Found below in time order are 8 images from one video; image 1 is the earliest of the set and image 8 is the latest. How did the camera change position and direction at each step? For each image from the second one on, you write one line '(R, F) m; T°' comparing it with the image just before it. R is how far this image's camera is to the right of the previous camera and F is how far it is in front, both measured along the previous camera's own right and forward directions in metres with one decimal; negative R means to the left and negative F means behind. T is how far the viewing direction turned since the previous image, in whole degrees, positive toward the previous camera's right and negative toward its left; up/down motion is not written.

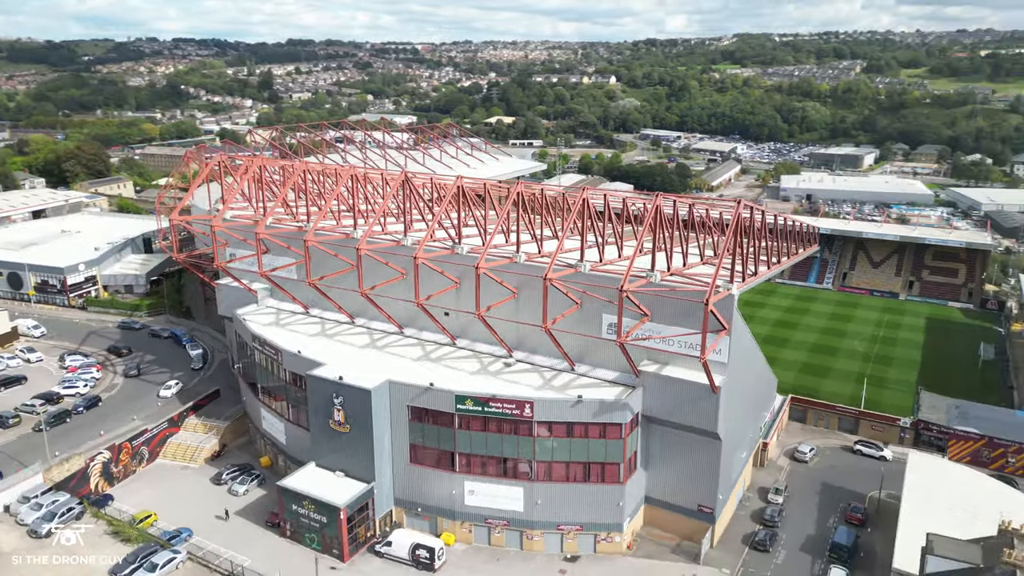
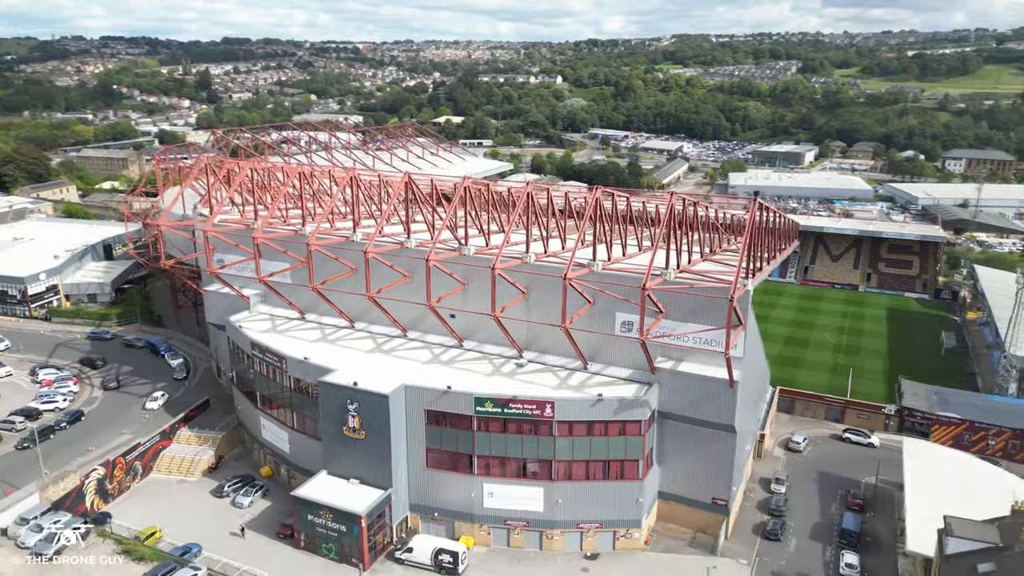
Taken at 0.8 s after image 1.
(-2.2, +0.1) m; +4°
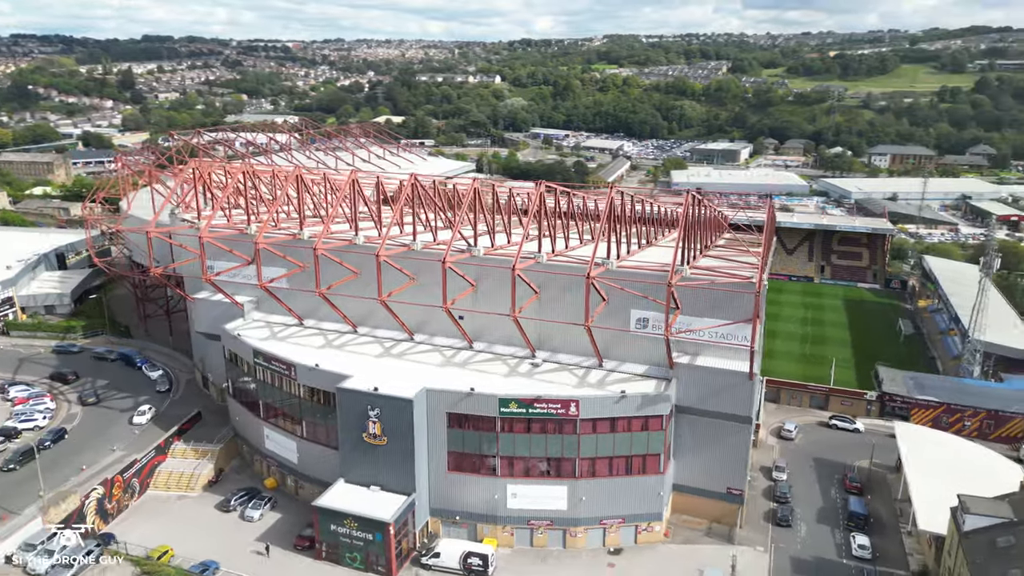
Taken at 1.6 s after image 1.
(-2.6, +0.1) m; +5°
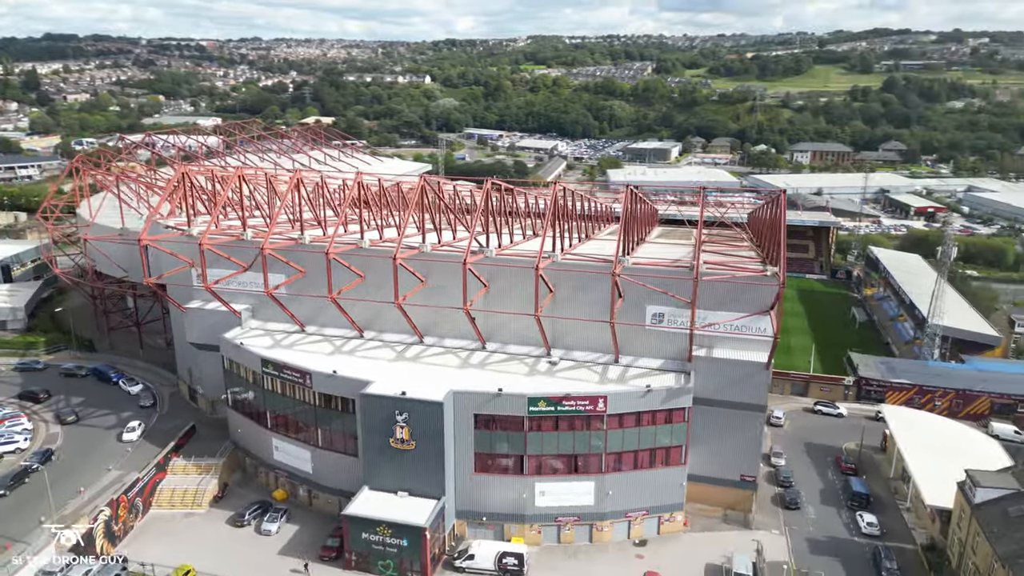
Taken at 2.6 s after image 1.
(-3.0, 0.0) m; +6°
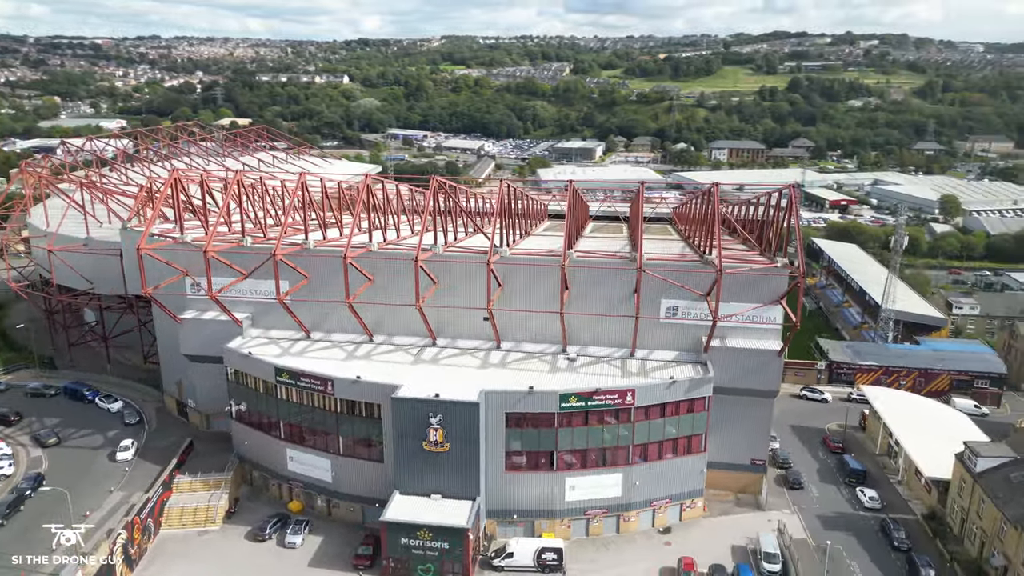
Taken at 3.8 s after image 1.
(-3.4, 0.0) m; +6°
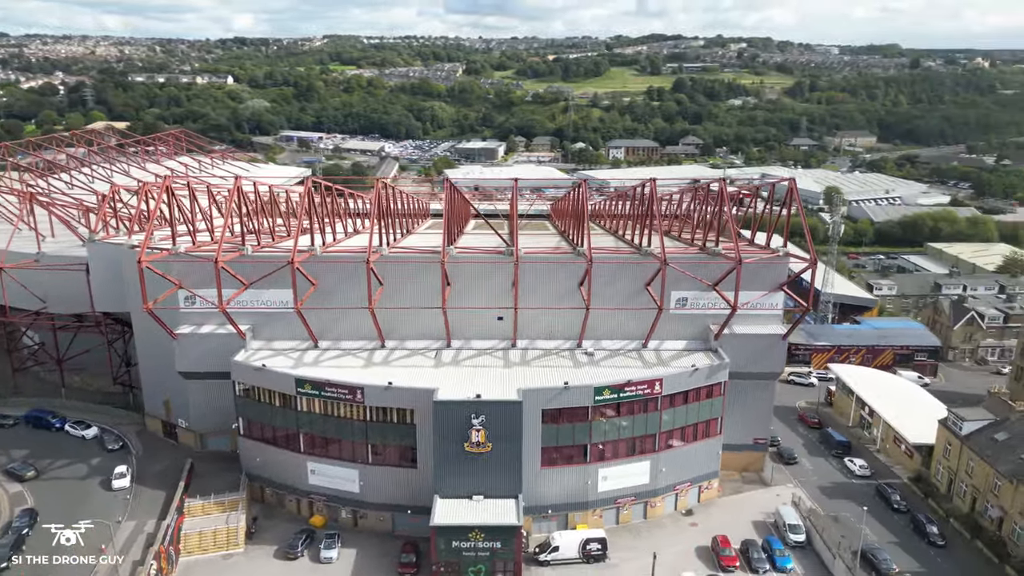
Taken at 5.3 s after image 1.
(-4.4, +0.1) m; +8°
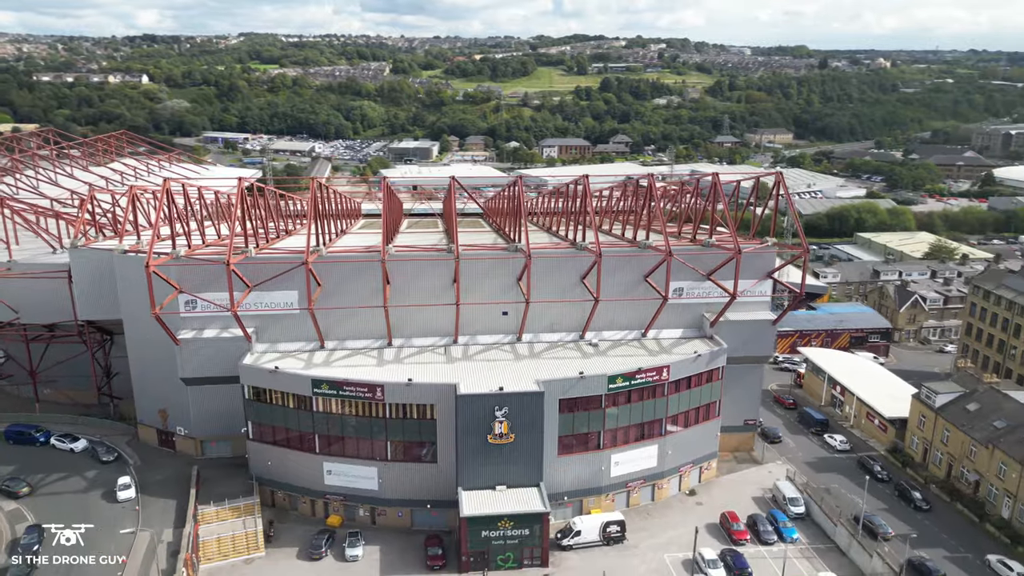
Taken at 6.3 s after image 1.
(-2.8, -0.5) m; +6°
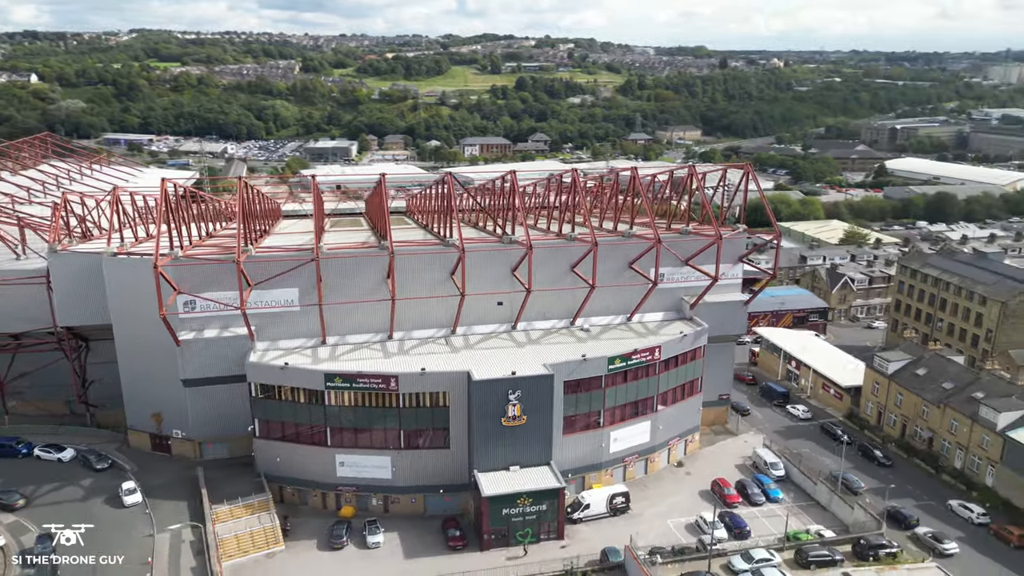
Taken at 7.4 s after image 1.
(-3.1, -1.0) m; +7°
